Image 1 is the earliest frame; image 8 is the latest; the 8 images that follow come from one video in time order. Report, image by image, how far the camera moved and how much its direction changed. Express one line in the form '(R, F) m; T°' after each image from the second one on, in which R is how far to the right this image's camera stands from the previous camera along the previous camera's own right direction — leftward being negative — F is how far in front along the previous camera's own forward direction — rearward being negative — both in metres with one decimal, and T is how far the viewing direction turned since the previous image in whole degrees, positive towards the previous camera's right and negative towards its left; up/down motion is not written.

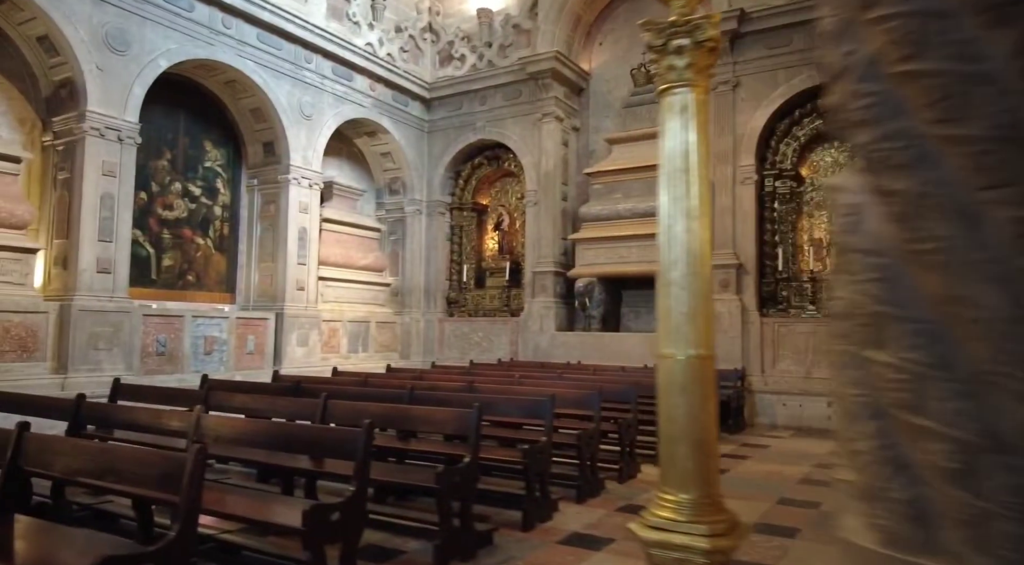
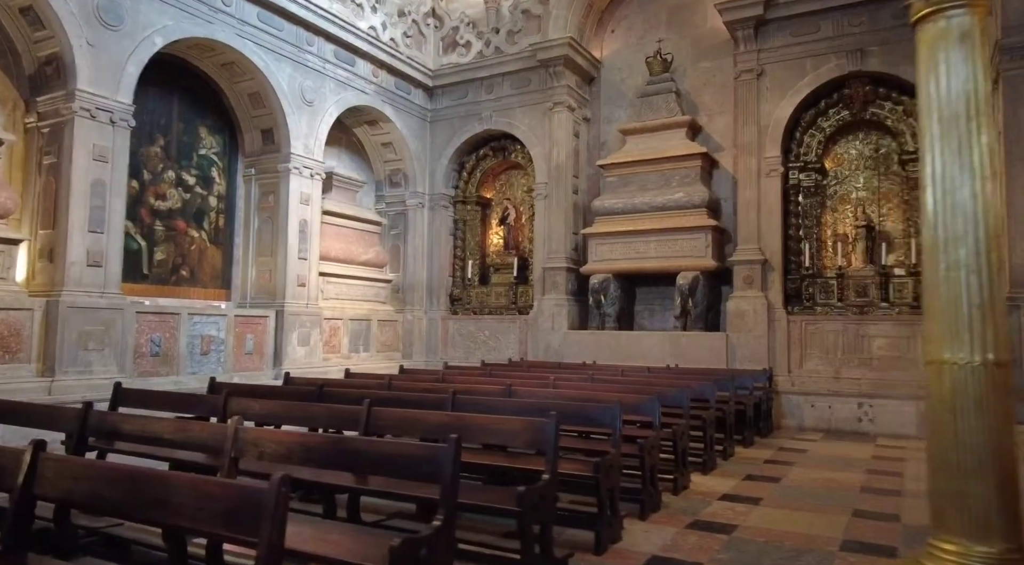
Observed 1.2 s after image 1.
(-0.5, +0.5) m; +2°
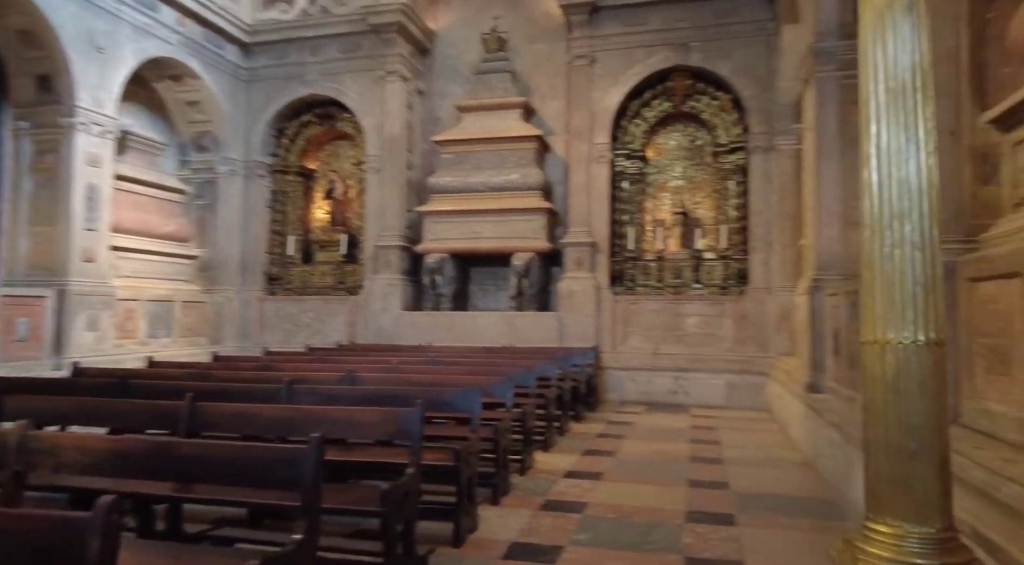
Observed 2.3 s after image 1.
(-0.2, +0.3) m; +15°
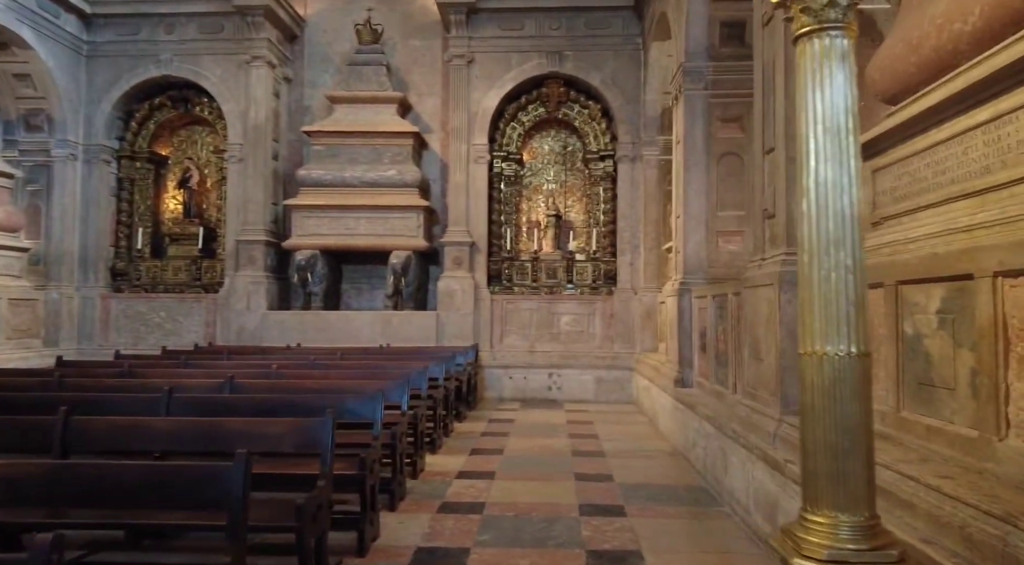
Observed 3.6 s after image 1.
(-0.3, 0.0) m; +12°
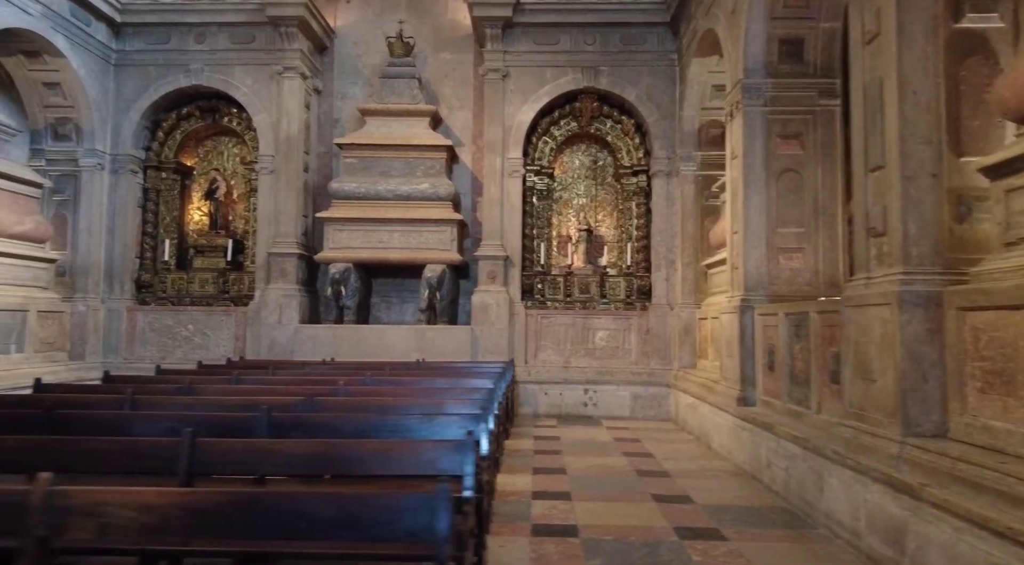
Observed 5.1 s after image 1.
(-0.7, +0.1) m; +1°
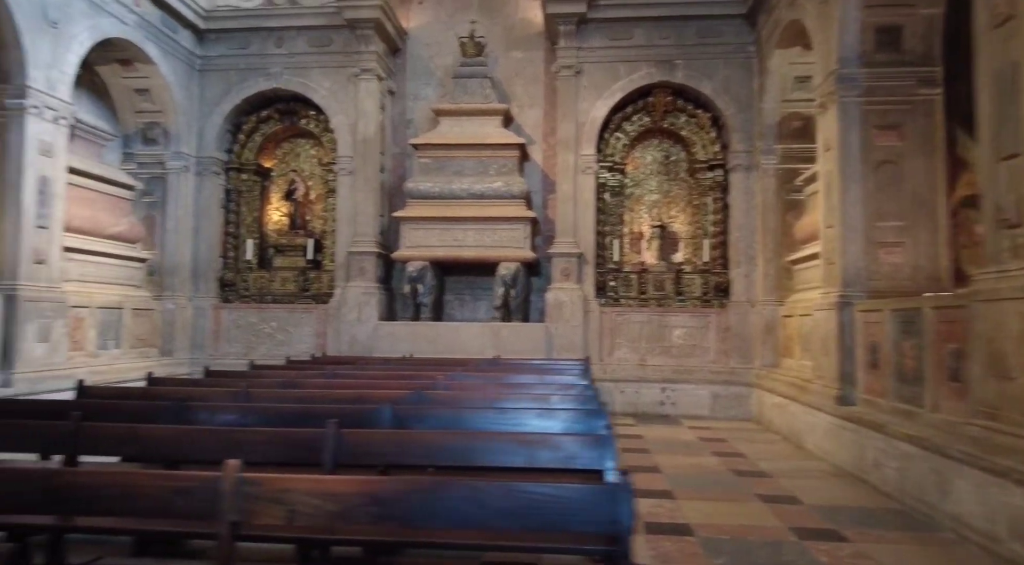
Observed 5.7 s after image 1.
(-0.4, 0.0) m; -4°
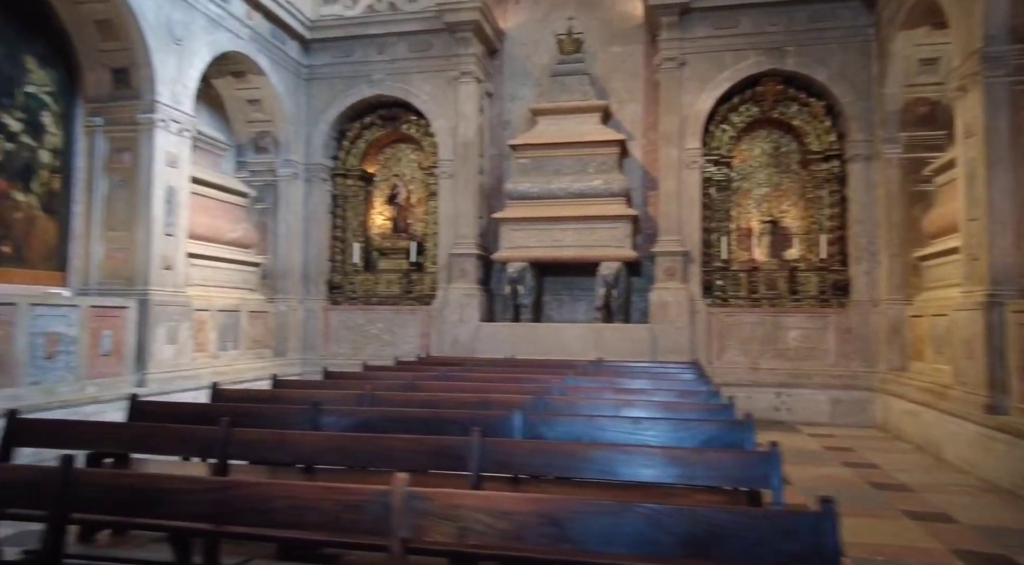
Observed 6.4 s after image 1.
(-0.3, +0.1) m; -7°
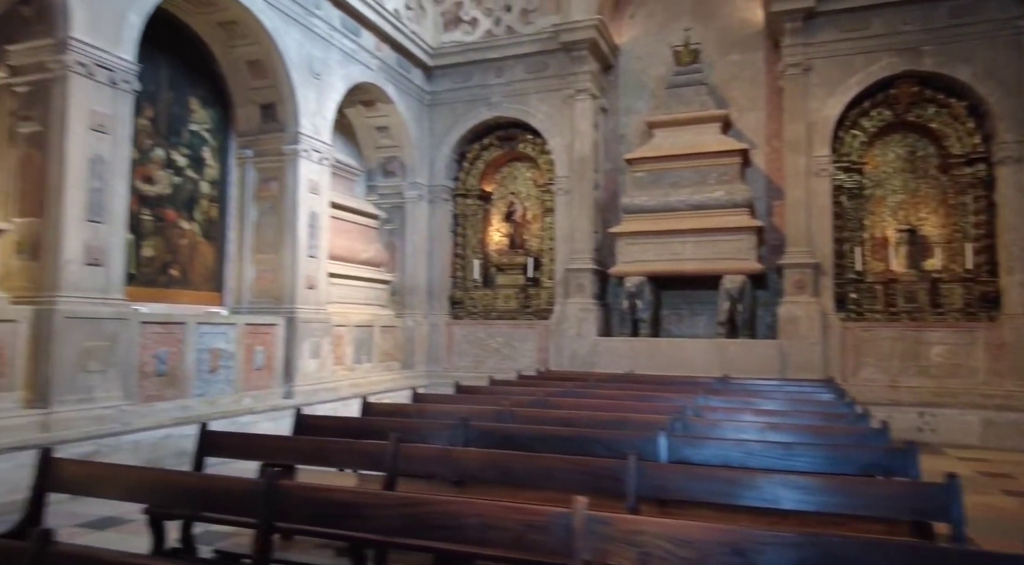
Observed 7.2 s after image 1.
(-0.2, -0.1) m; -8°
